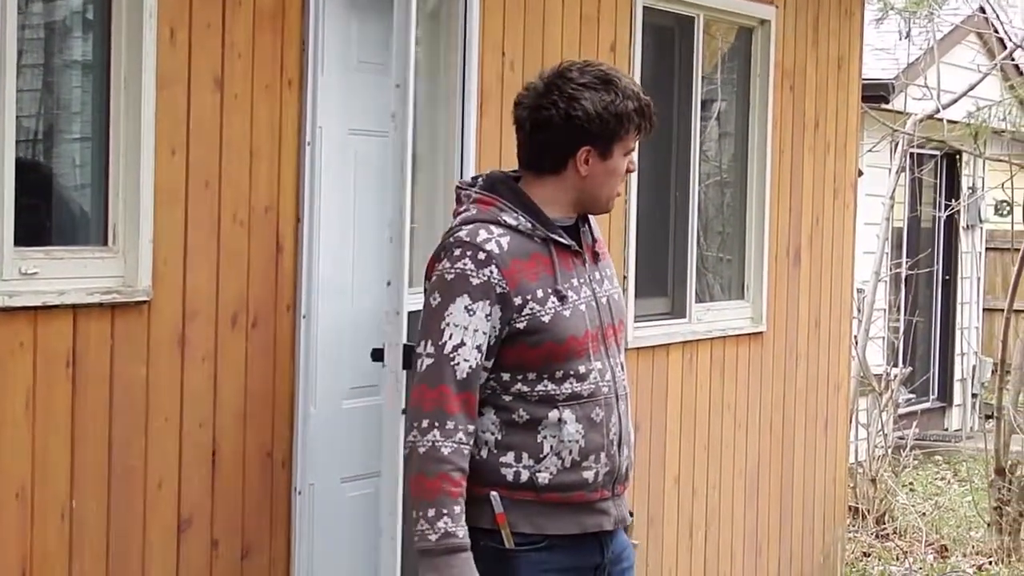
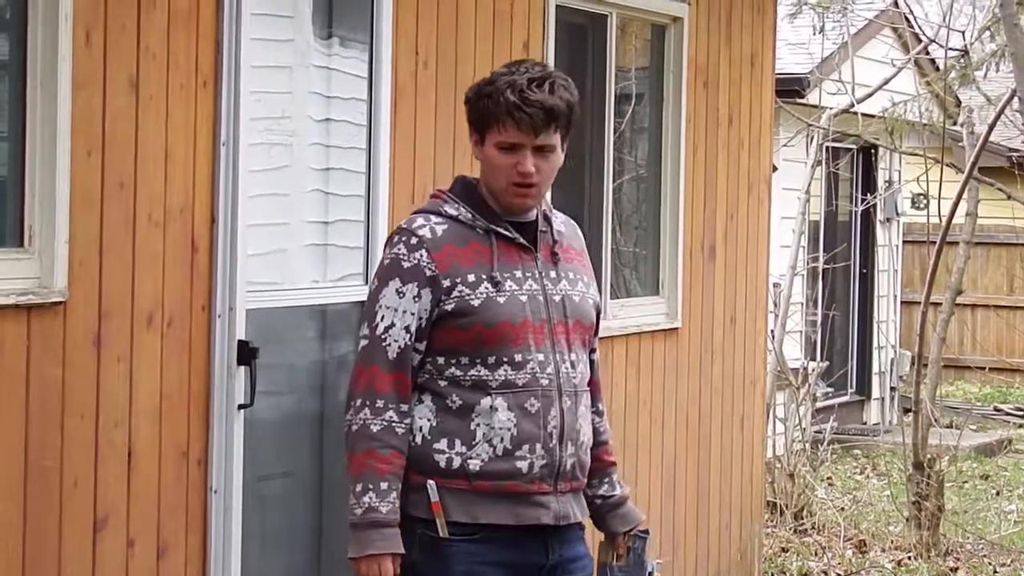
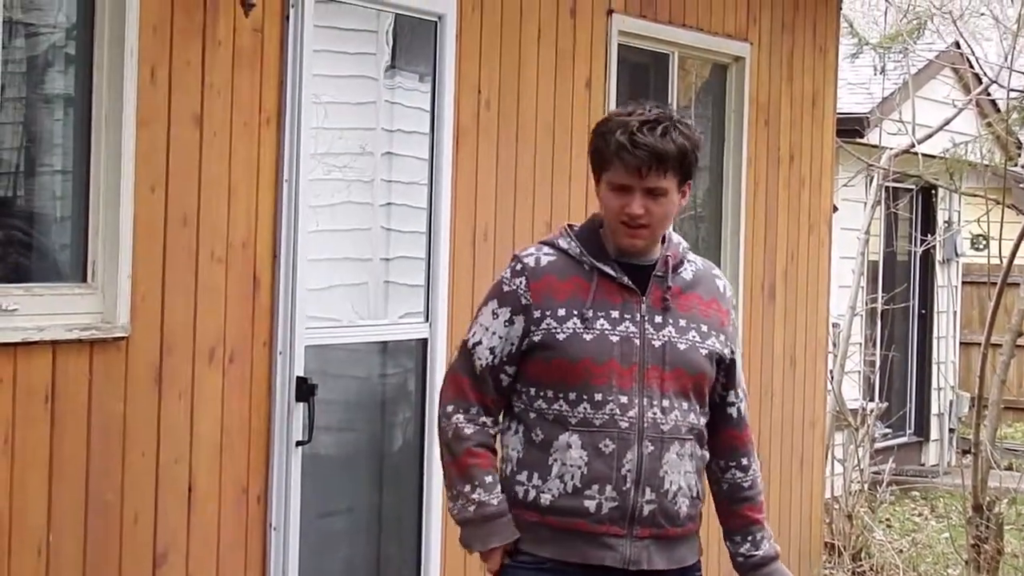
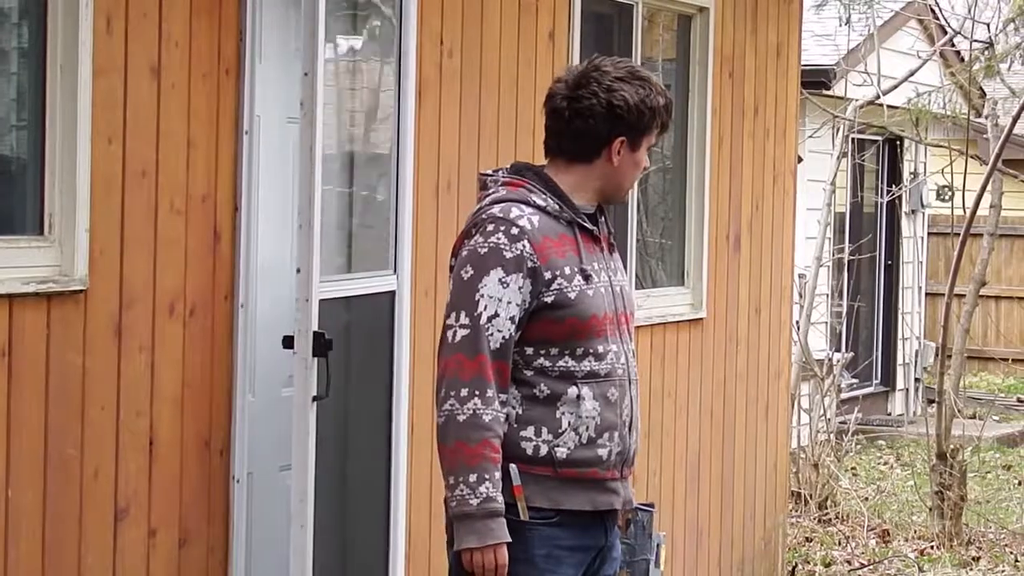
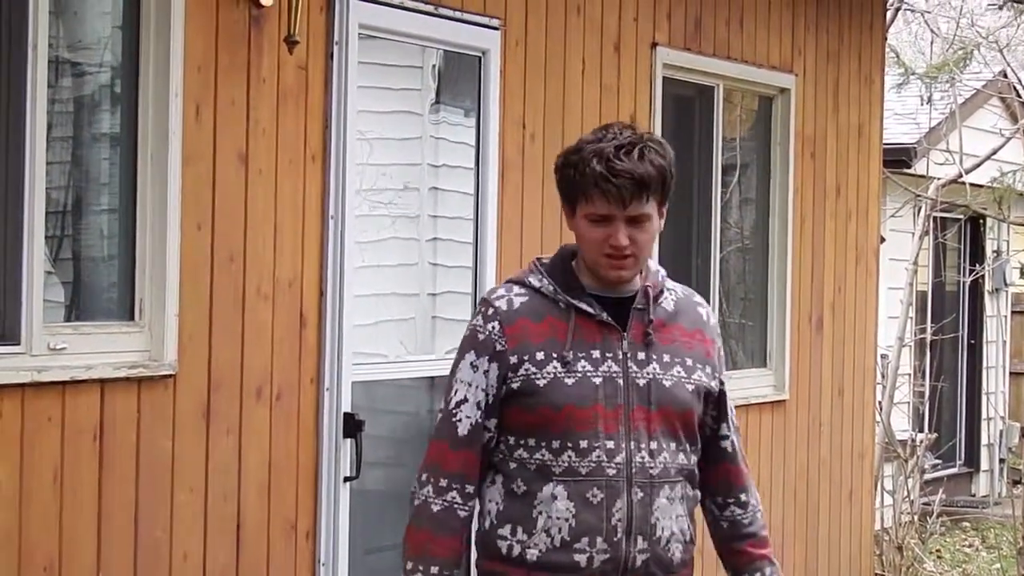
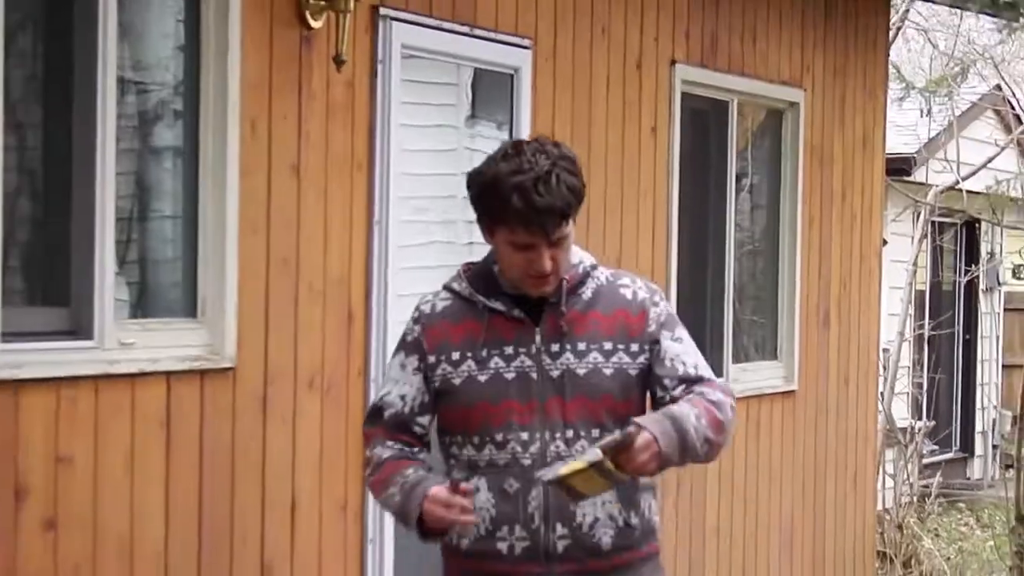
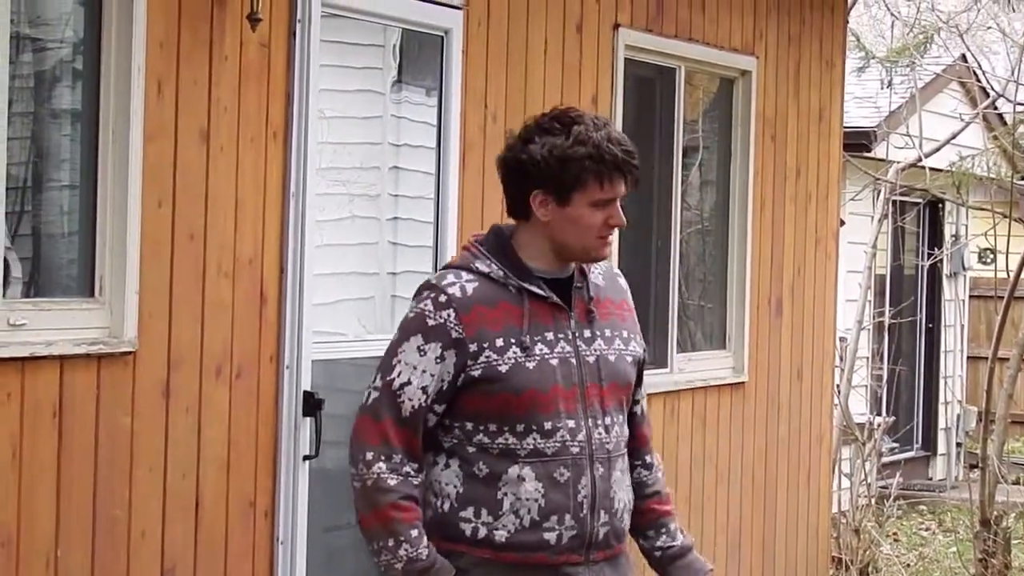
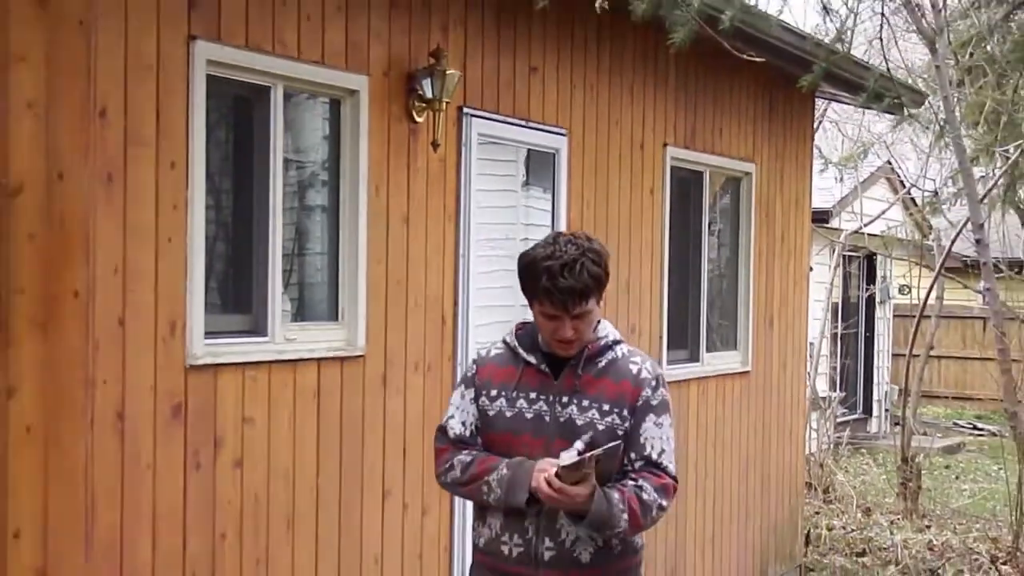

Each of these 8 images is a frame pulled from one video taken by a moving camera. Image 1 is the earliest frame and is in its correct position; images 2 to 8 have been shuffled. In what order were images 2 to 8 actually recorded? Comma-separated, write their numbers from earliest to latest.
4, 2, 3, 7, 5, 6, 8
